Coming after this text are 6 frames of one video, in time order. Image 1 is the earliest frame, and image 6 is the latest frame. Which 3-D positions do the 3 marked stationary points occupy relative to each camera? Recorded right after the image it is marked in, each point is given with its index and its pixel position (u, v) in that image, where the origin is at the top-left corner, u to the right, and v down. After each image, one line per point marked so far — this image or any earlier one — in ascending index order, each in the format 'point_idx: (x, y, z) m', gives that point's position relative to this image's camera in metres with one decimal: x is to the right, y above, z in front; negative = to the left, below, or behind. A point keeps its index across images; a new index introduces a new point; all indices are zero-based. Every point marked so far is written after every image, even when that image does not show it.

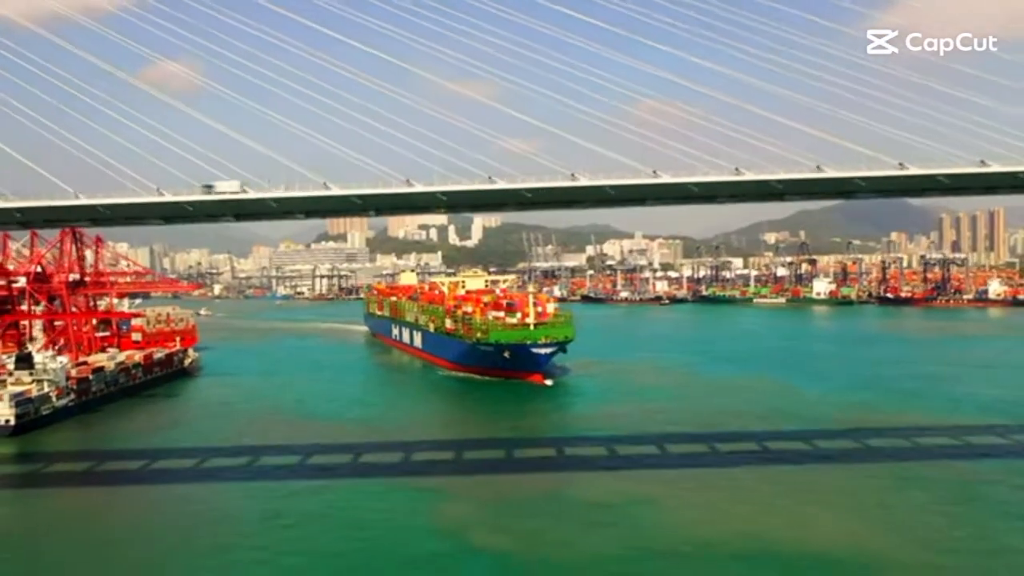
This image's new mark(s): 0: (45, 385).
0: (-4.8, -1.0, +10.5) m
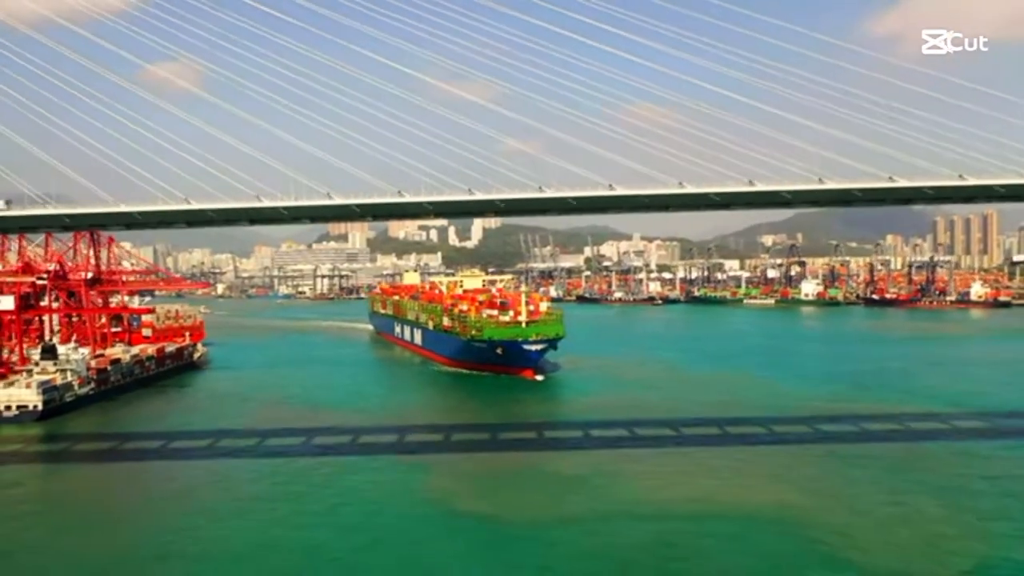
0: (-4.9, -1.0, +11.4) m
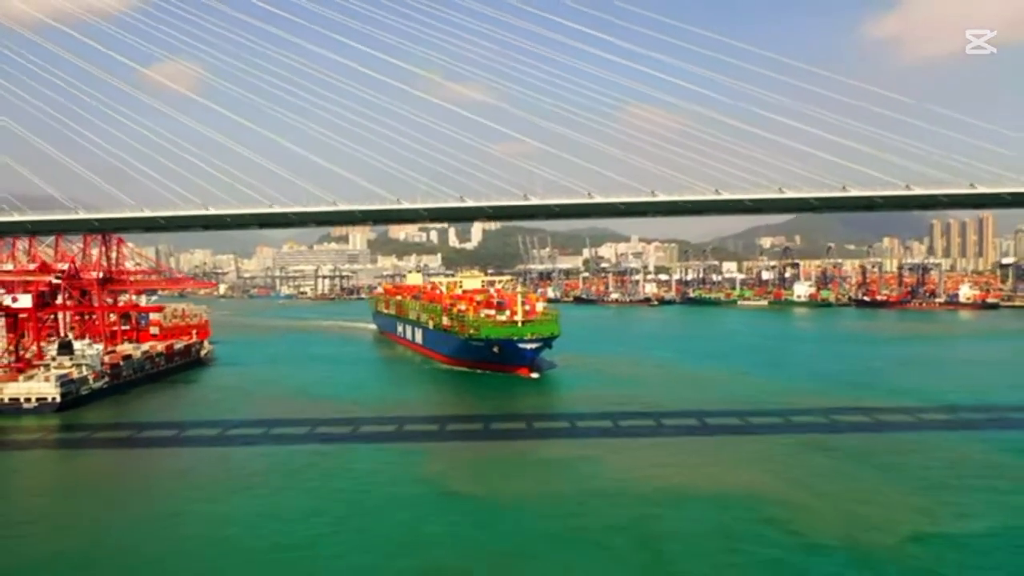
0: (-5.0, -0.9, +12.0) m
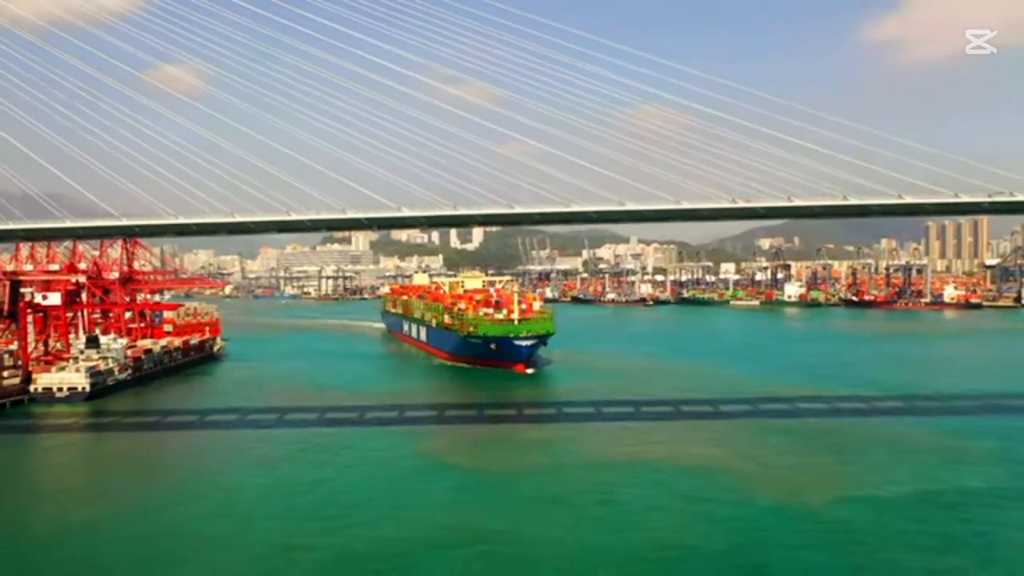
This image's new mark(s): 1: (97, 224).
0: (-5.1, -0.9, +12.9) m
1: (-4.3, +0.7, +10.3) m
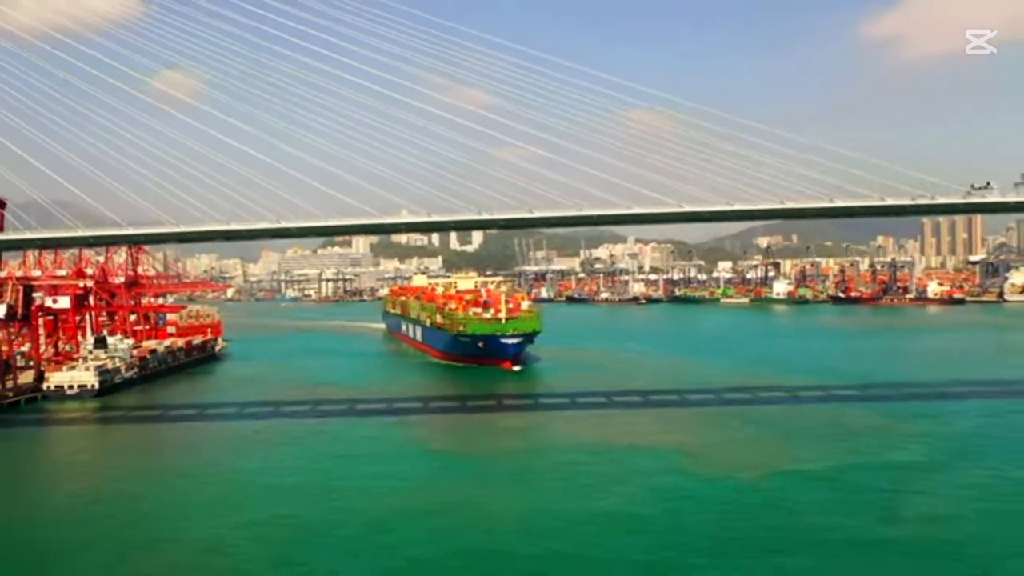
0: (-5.3, -1.0, +13.7) m
1: (-4.5, +0.6, +11.1) m
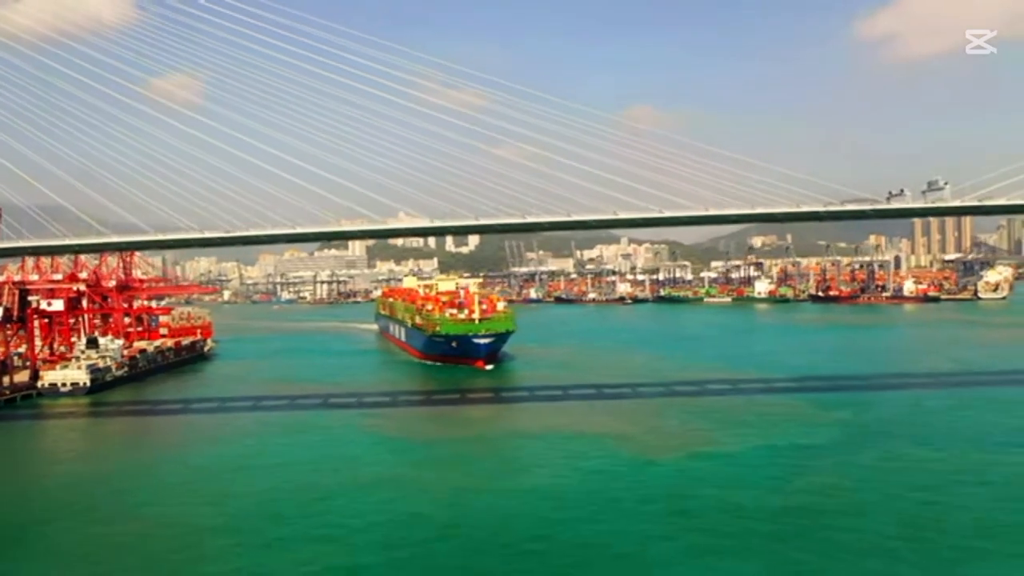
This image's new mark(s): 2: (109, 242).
0: (-5.8, -1.0, +14.5) m
1: (-4.9, +0.6, +11.9) m
2: (-4.7, +0.6, +11.9) m
